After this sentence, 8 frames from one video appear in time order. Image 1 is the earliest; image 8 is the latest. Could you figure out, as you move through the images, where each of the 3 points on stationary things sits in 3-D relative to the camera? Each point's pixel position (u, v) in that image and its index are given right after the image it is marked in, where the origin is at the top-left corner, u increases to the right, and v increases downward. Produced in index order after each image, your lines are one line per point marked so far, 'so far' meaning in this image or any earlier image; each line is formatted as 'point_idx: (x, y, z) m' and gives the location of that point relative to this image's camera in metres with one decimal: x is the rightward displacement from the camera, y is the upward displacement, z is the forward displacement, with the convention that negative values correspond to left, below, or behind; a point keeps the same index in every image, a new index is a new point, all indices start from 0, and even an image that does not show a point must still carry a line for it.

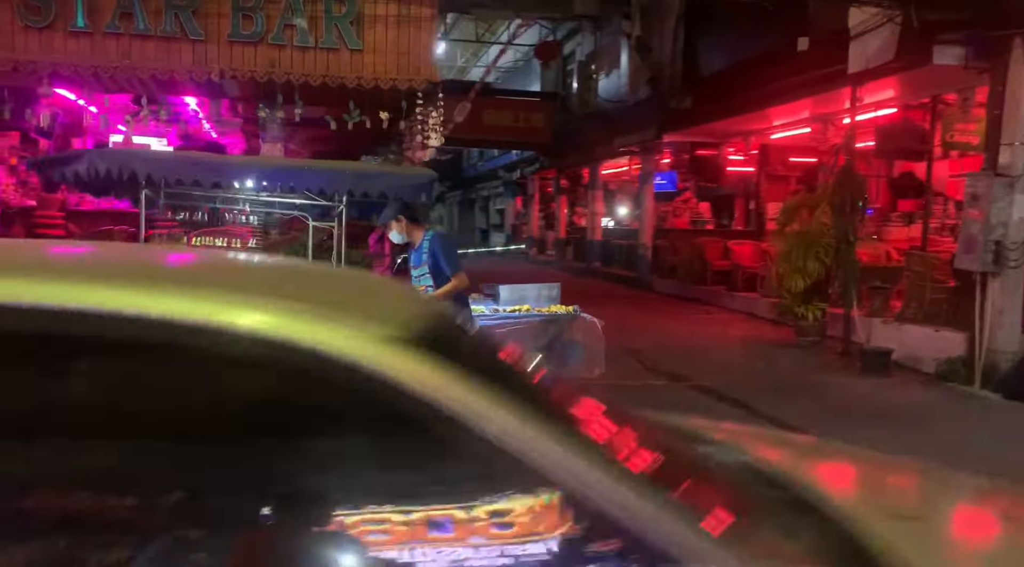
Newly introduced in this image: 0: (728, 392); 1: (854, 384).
0: (+2.2, -1.1, +8.6) m
1: (+3.9, -1.1, +9.3) m
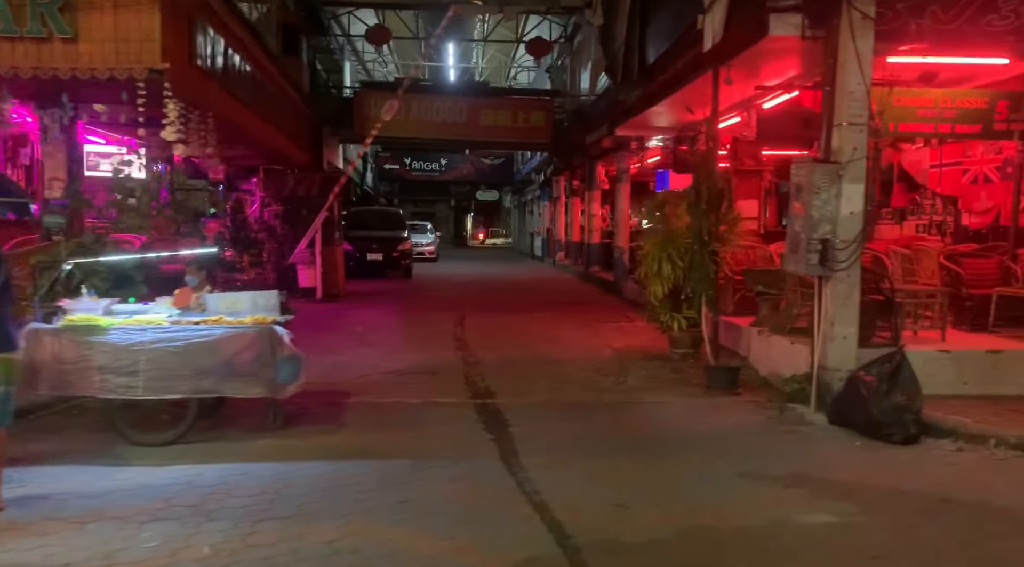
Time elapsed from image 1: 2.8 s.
0: (-0.1, -1.2, +7.7) m
1: (+1.6, -1.2, +8.2) m
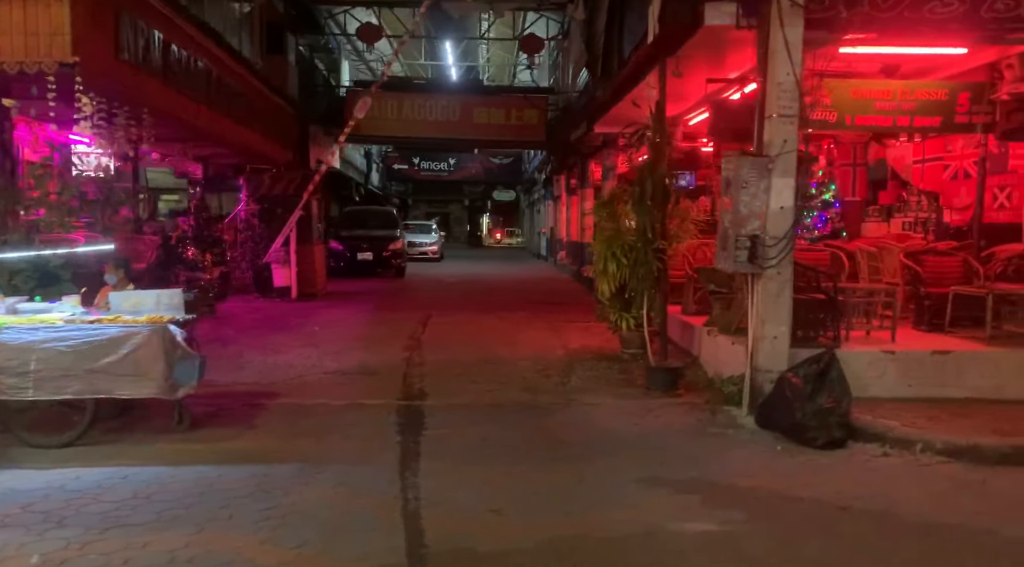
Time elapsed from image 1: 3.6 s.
0: (-0.7, -1.2, +7.4) m
1: (+1.0, -1.2, +7.9) m
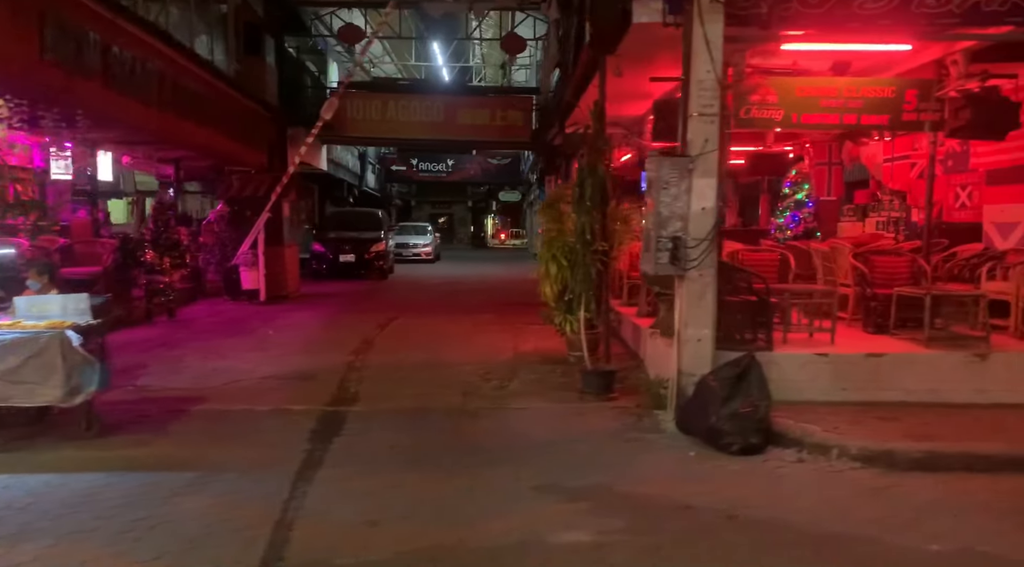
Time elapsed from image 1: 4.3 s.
0: (-1.4, -1.2, +7.3) m
1: (+0.3, -1.2, +7.8) m
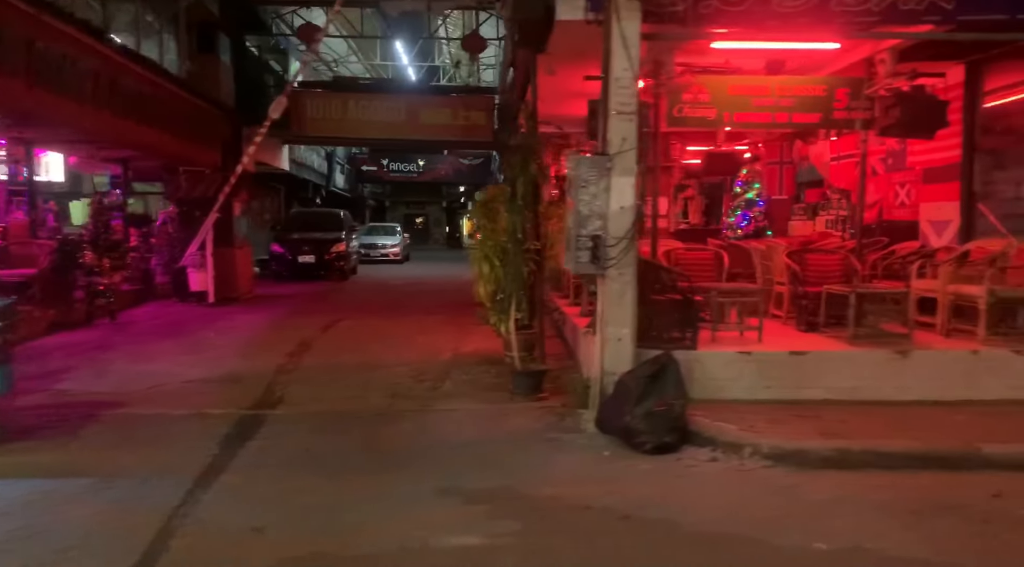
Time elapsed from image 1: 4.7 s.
0: (-2.1, -1.2, +7.2) m
1: (-0.4, -1.2, +7.7) m
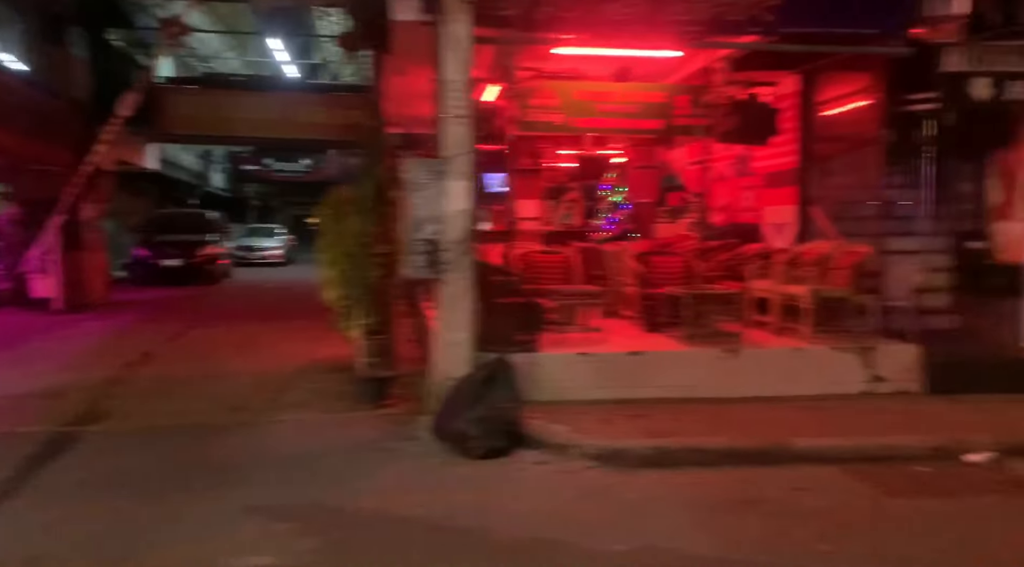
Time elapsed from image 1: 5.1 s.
0: (-3.5, -1.3, +6.8) m
1: (-1.9, -1.3, +7.5) m
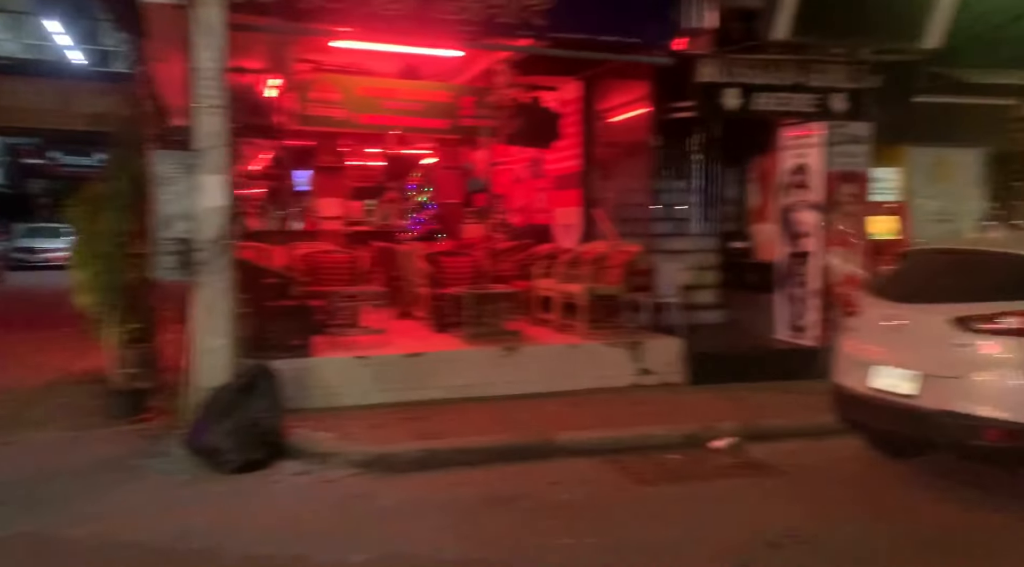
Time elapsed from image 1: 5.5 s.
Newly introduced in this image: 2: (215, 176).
0: (-5.3, -1.3, +5.7) m
1: (-3.8, -1.3, +6.7) m
2: (-2.3, +0.8, +6.3) m
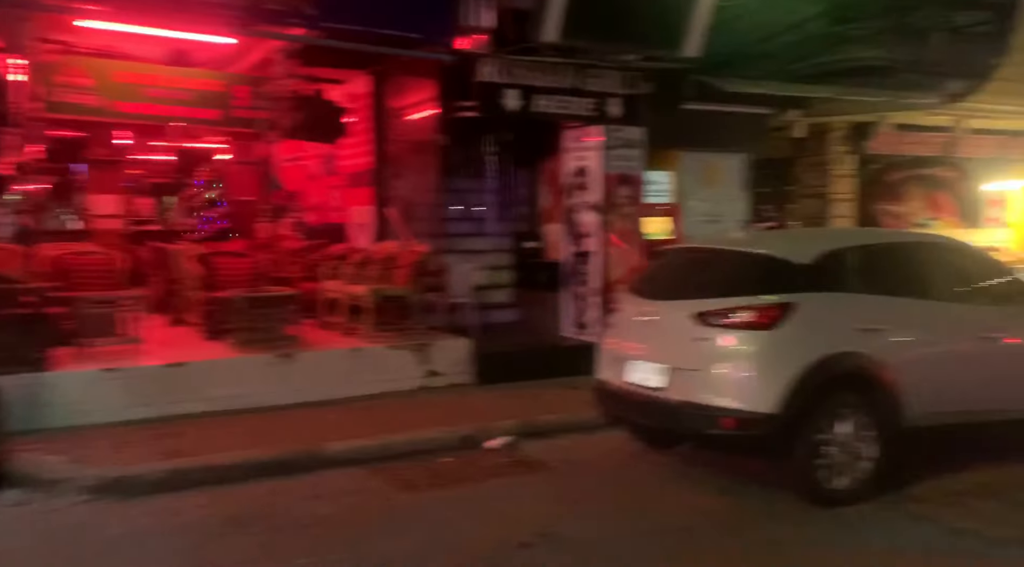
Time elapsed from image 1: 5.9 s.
0: (-6.7, -1.4, +4.2) m
1: (-5.6, -1.4, +5.6) m
2: (-4.0, +0.8, +5.5) m
